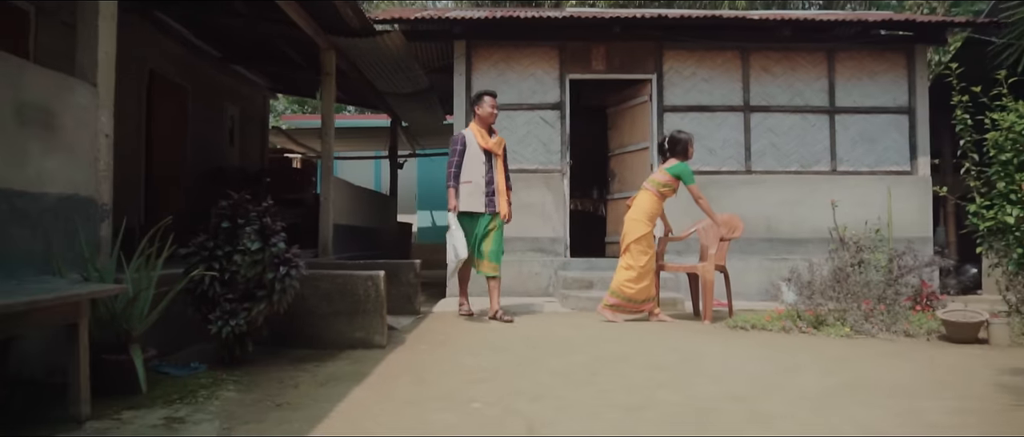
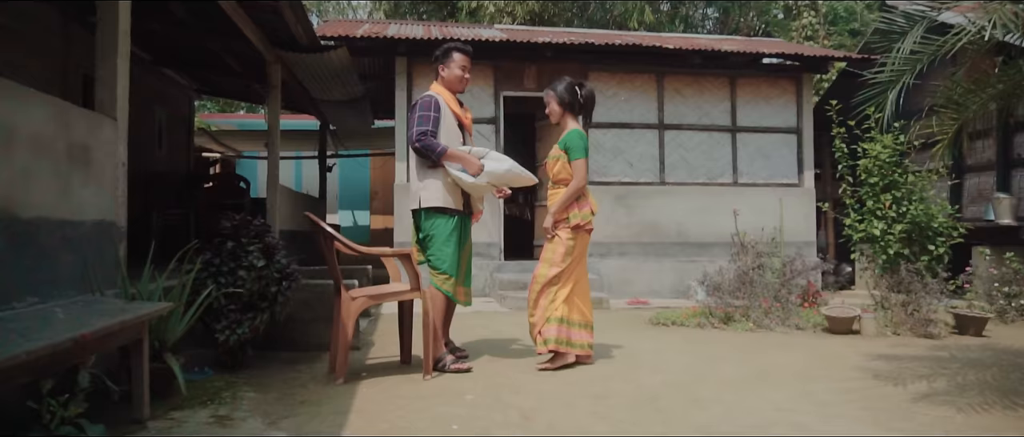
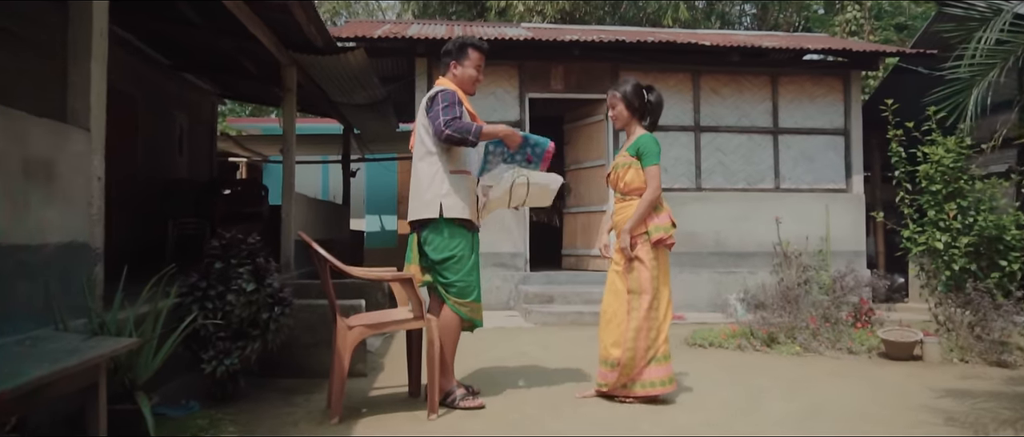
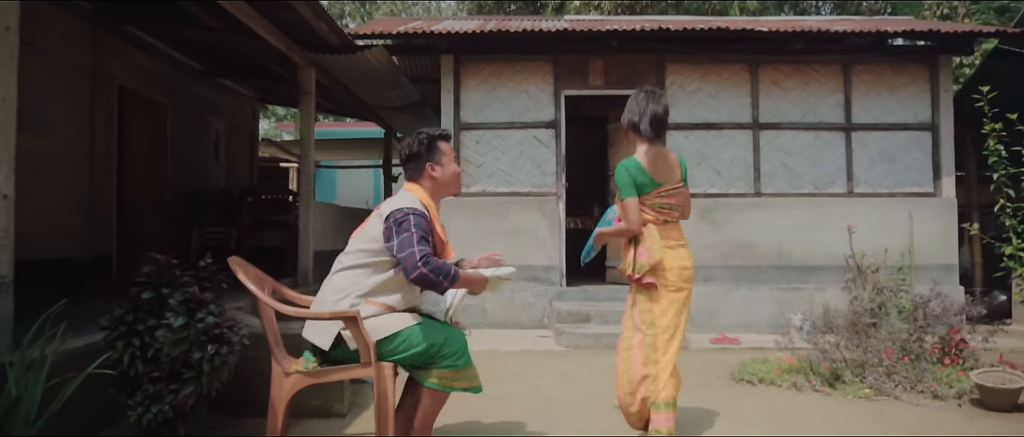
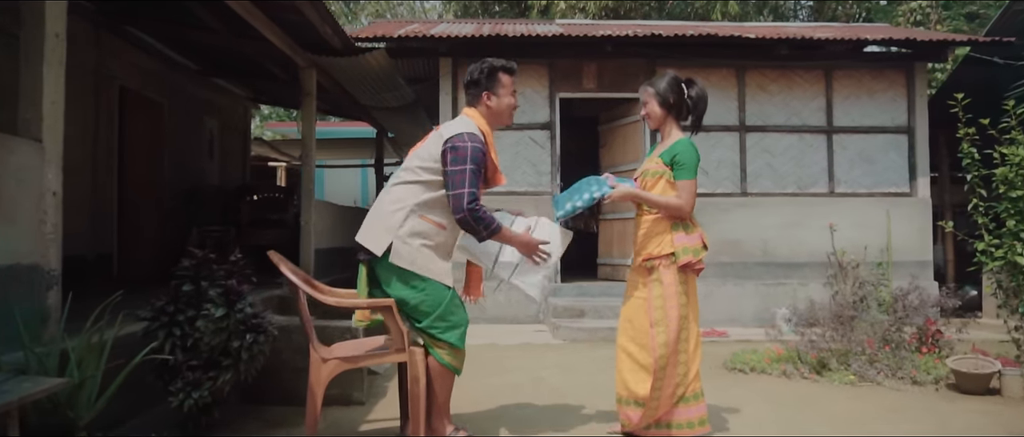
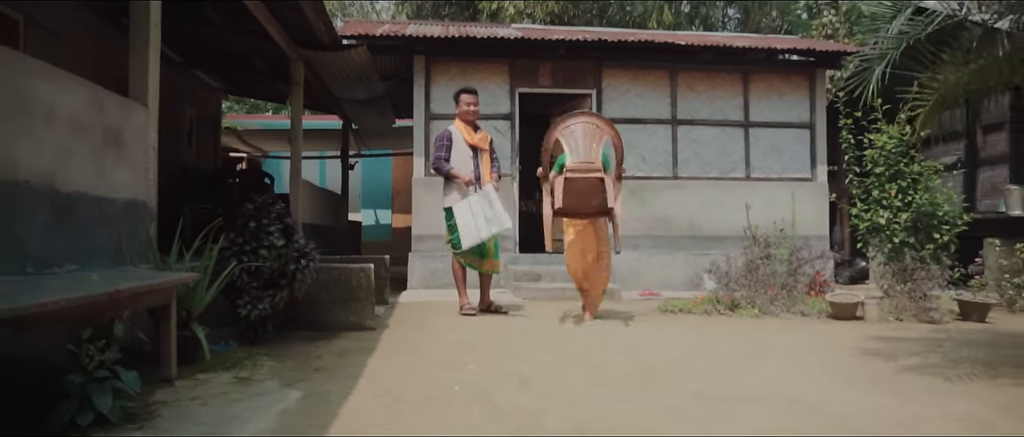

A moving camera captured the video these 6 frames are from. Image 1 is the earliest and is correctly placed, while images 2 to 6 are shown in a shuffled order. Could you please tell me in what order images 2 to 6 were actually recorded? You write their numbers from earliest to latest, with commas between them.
6, 2, 3, 5, 4
